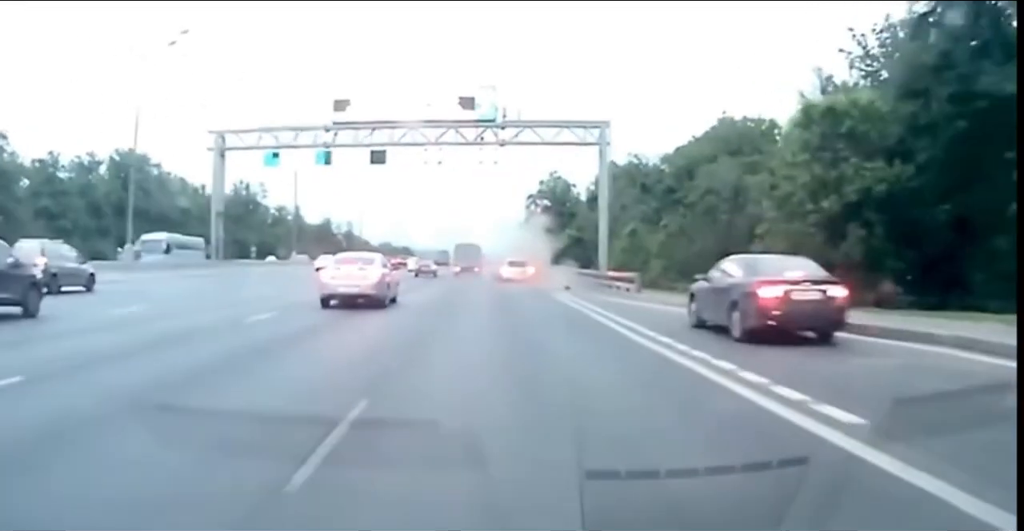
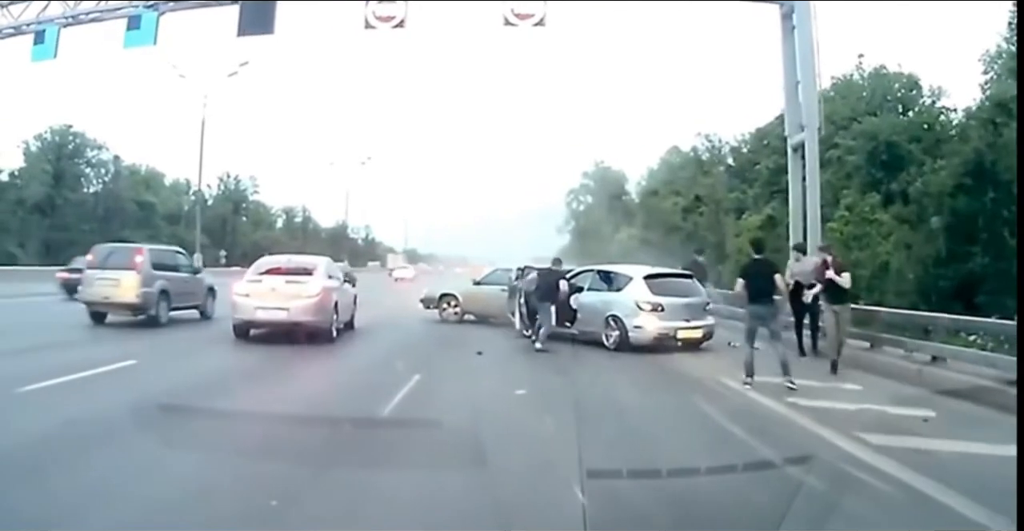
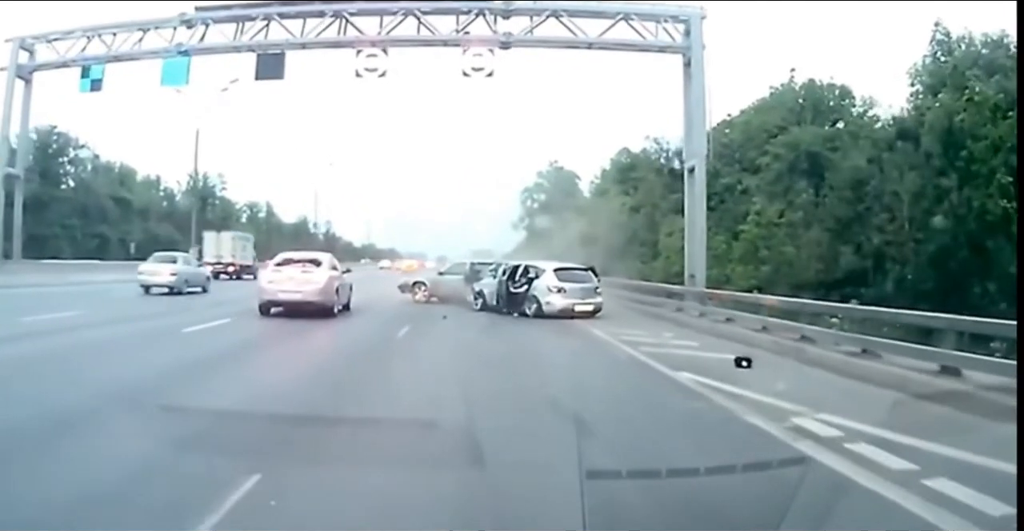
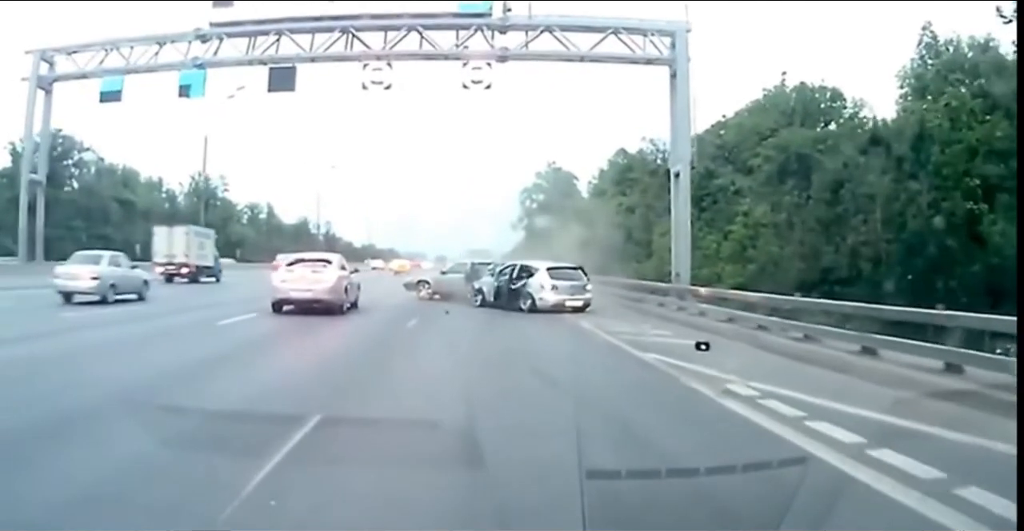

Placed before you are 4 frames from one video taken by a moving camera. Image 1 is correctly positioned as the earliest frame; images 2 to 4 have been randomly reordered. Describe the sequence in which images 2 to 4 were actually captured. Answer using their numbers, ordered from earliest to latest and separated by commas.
4, 3, 2
